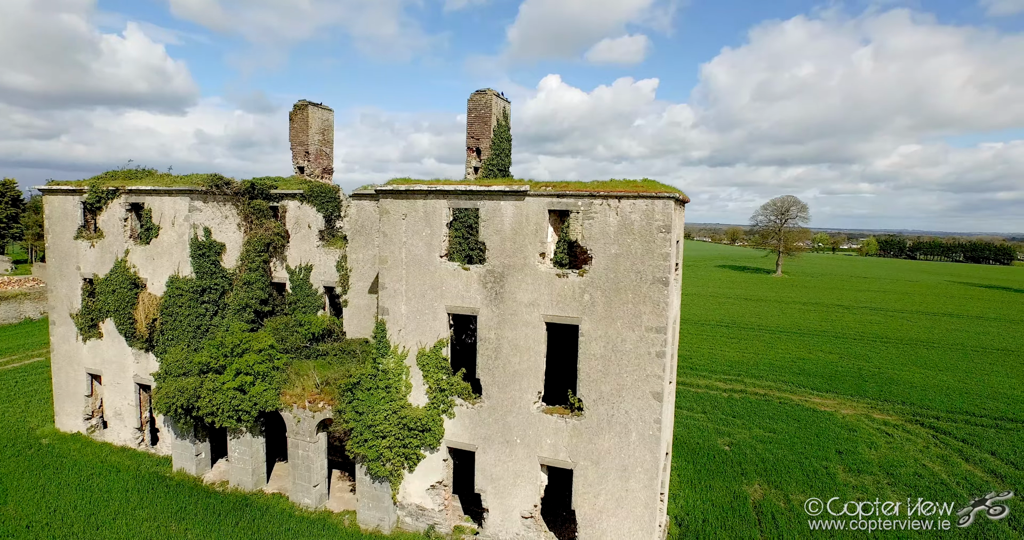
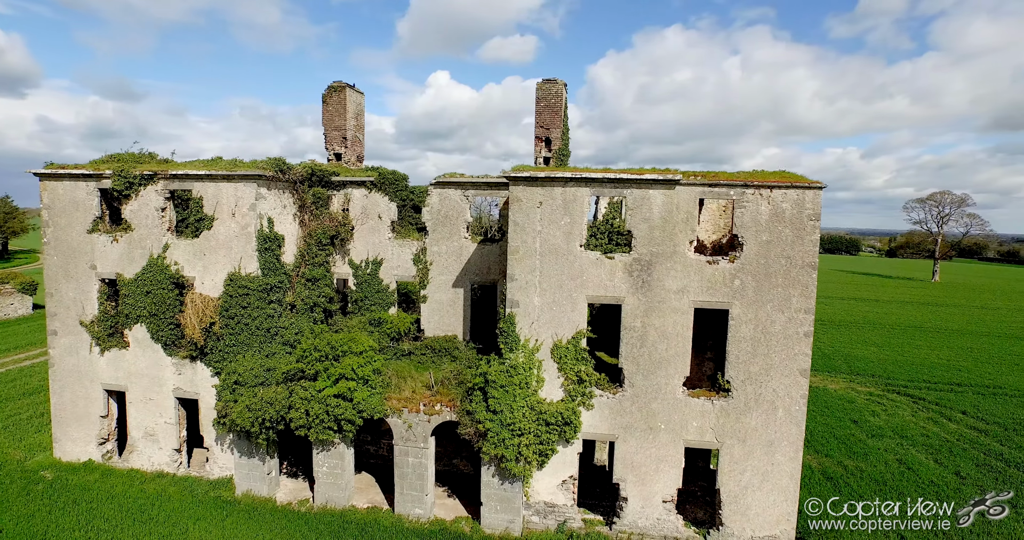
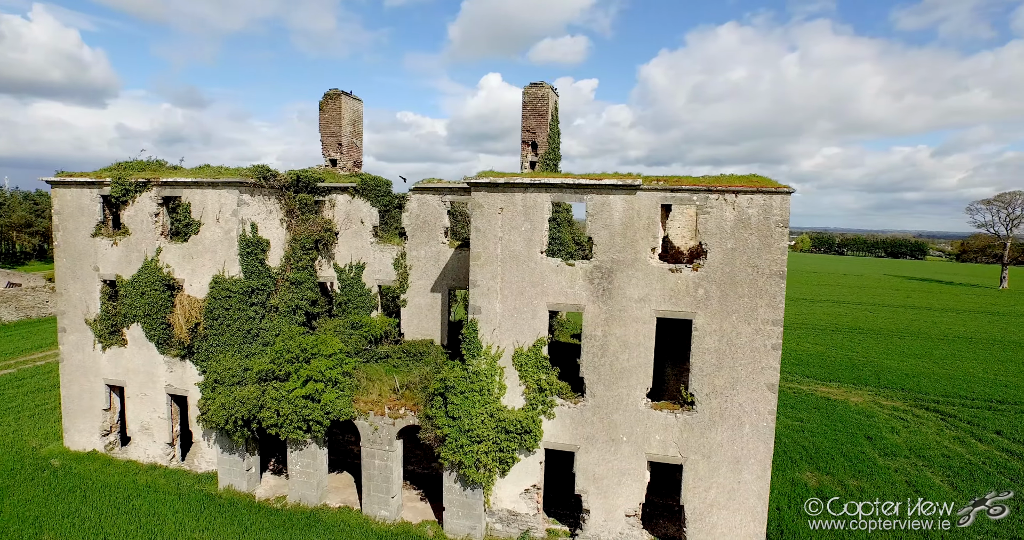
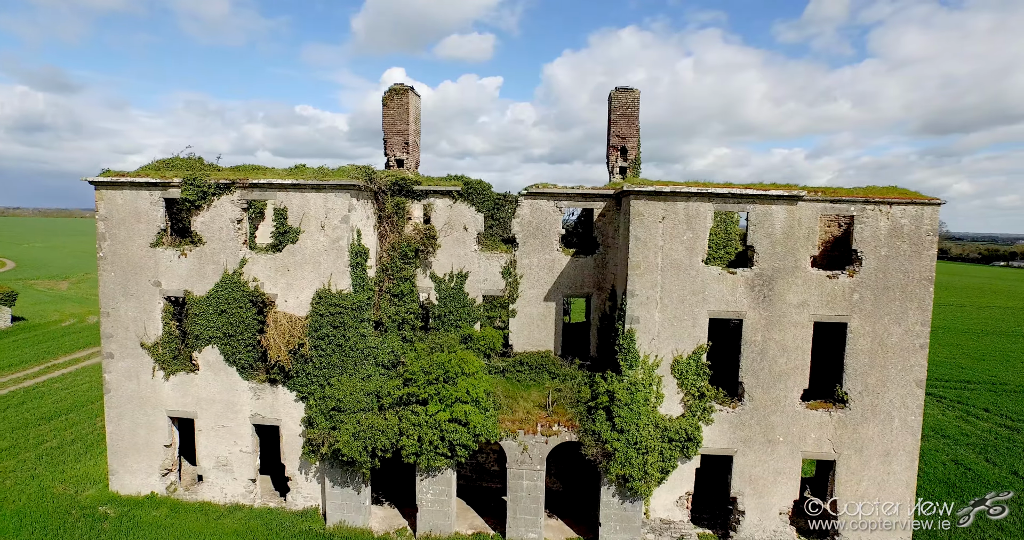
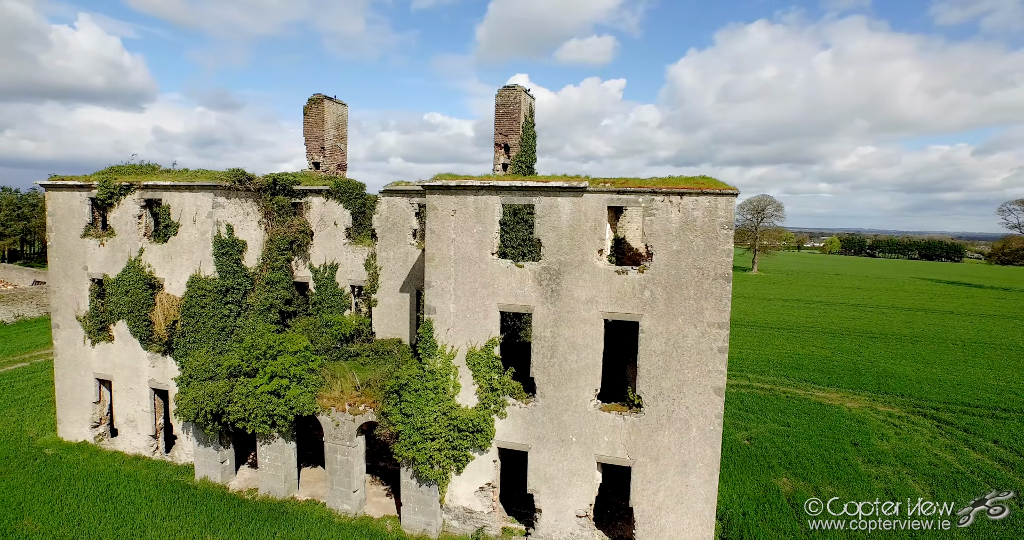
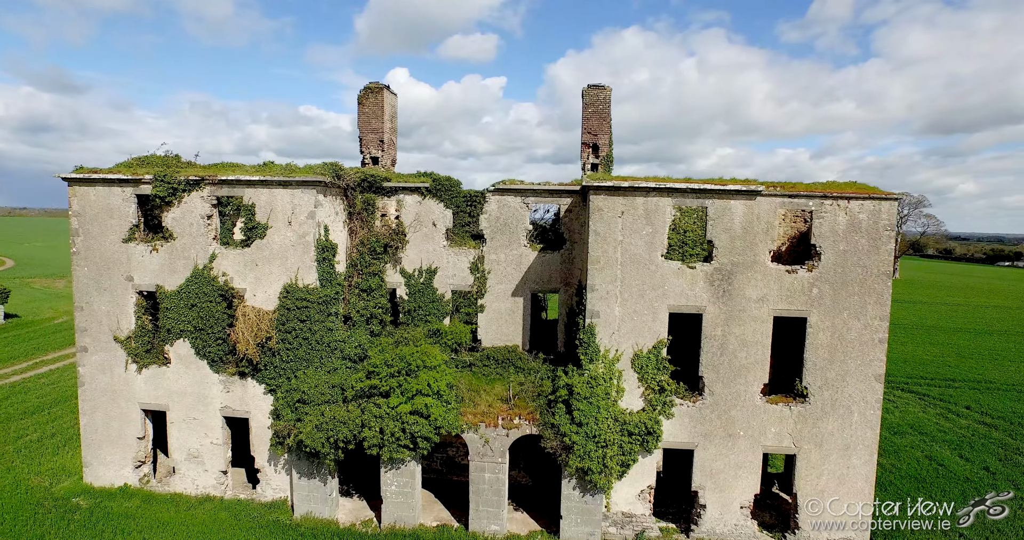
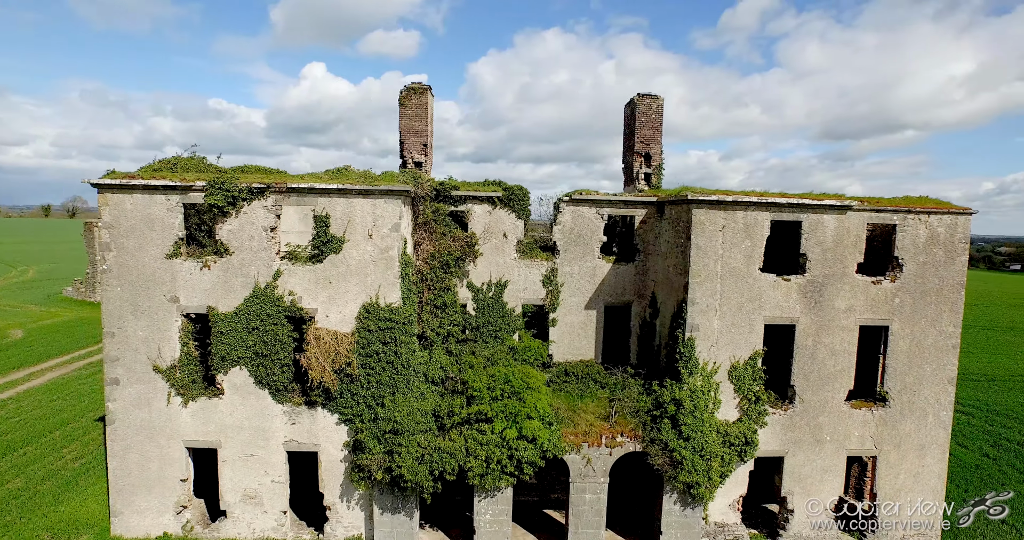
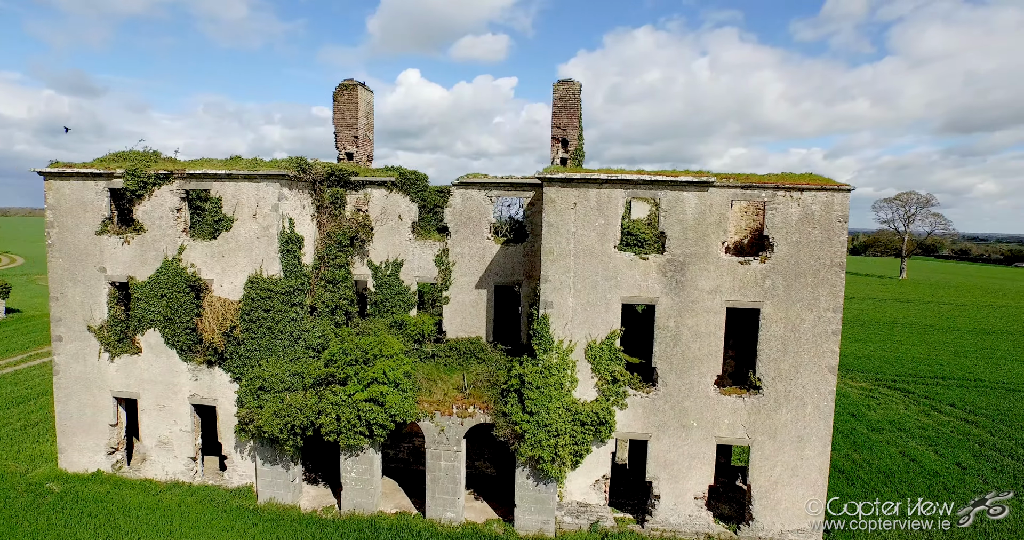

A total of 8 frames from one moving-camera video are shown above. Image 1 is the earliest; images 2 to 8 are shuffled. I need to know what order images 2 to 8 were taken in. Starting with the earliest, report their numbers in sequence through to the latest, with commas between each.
5, 3, 2, 8, 6, 4, 7
